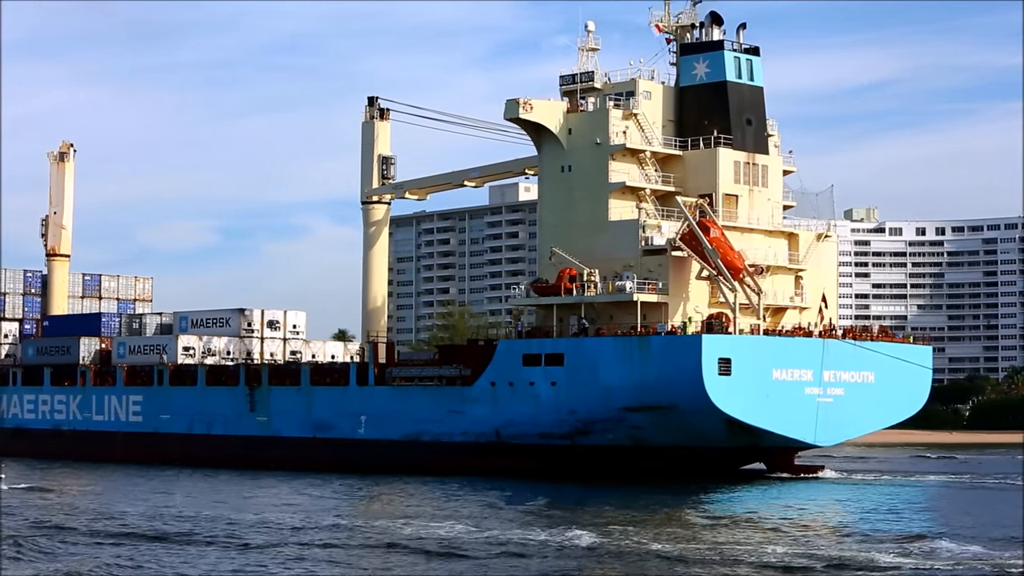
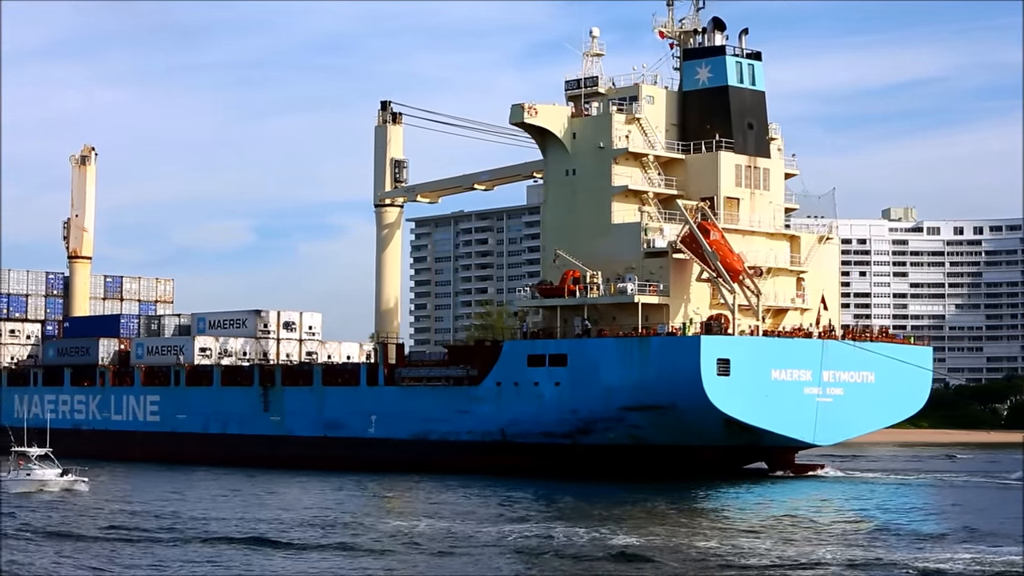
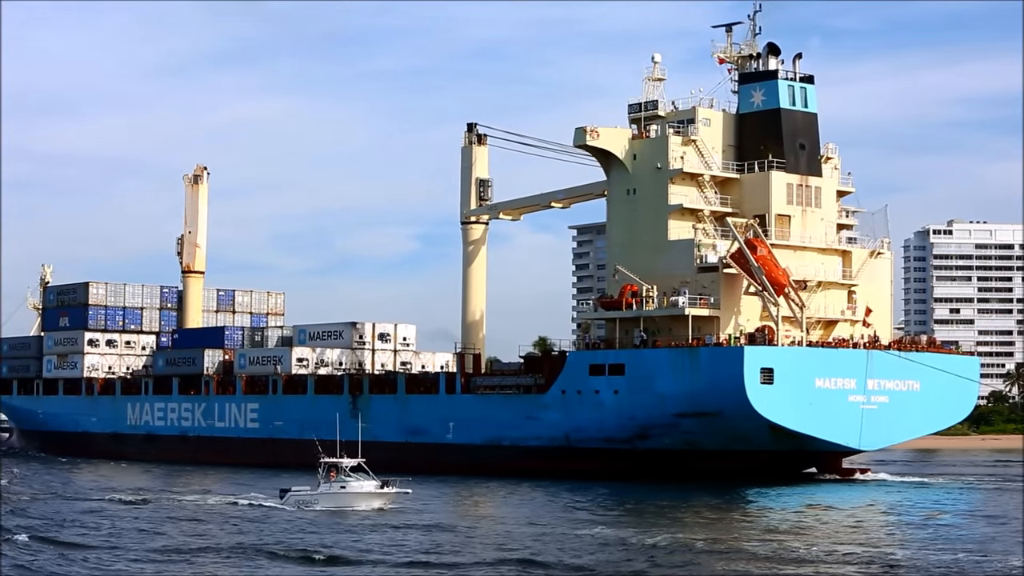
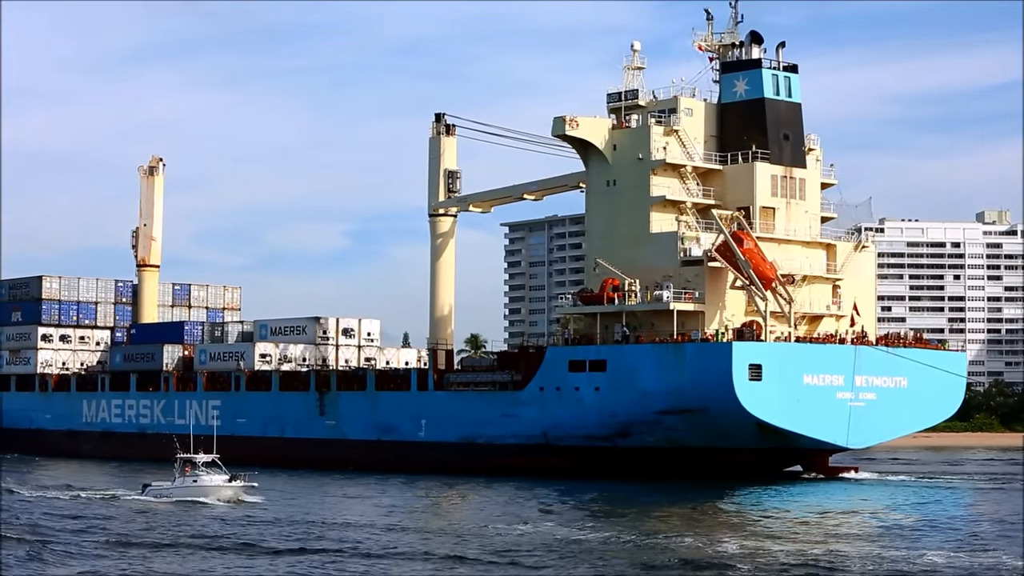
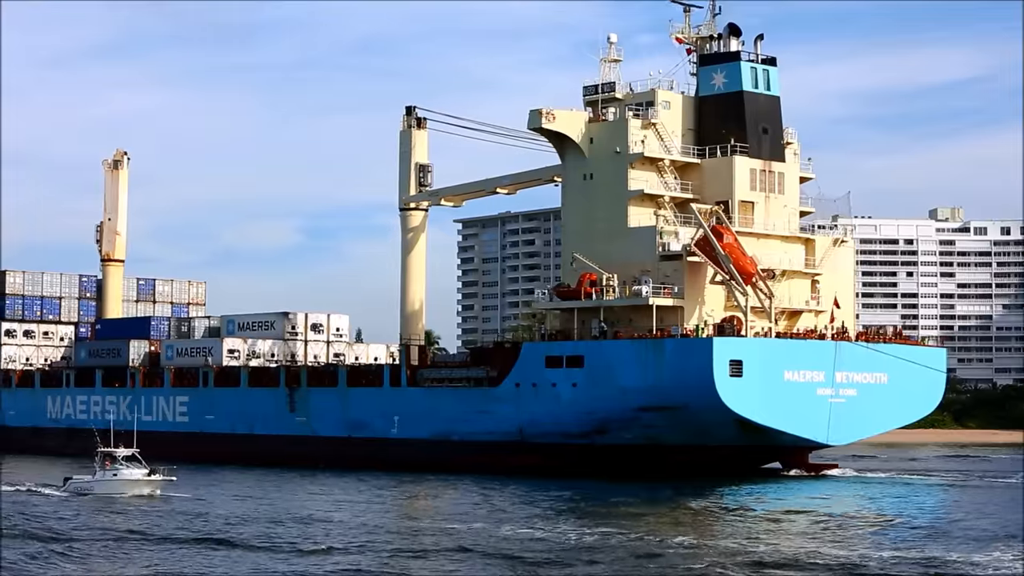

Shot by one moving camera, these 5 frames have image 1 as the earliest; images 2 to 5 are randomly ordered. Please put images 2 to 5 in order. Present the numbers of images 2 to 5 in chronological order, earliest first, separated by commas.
2, 5, 4, 3
